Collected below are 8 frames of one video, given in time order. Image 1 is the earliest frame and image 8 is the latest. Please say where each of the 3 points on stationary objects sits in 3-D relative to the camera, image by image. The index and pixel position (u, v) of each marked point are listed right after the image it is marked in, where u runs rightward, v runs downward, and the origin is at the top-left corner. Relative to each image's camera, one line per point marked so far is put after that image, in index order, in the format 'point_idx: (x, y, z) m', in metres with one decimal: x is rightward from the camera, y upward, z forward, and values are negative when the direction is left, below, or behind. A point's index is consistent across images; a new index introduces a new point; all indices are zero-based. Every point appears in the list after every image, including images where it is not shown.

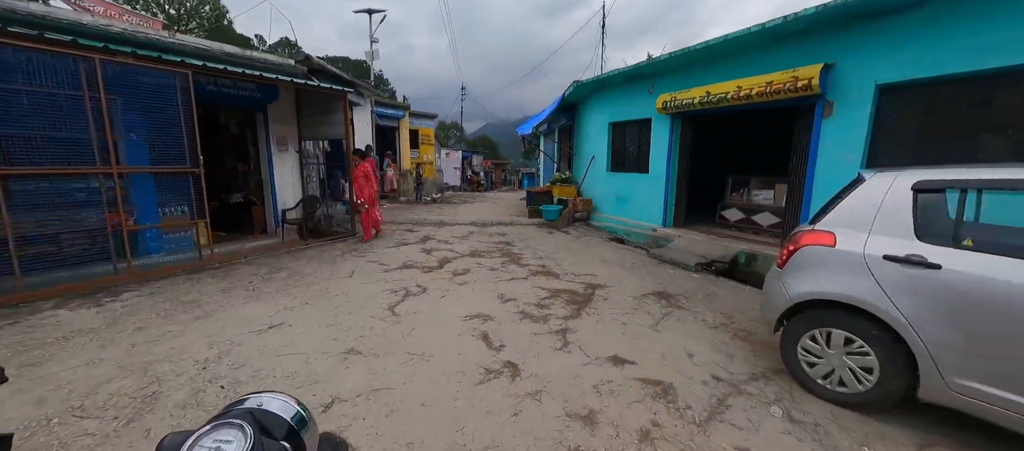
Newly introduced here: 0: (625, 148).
0: (+2.5, +1.7, +8.1) m
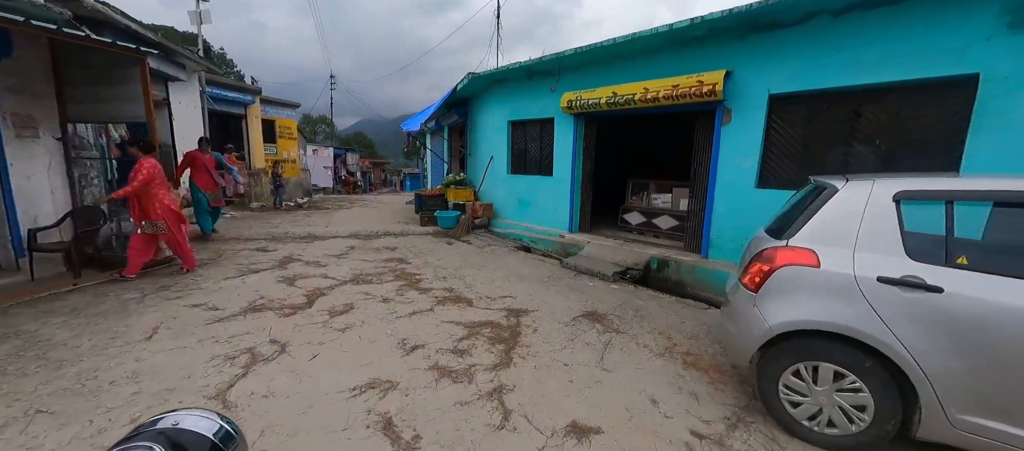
0: (+0.3, +1.6, +7.6) m
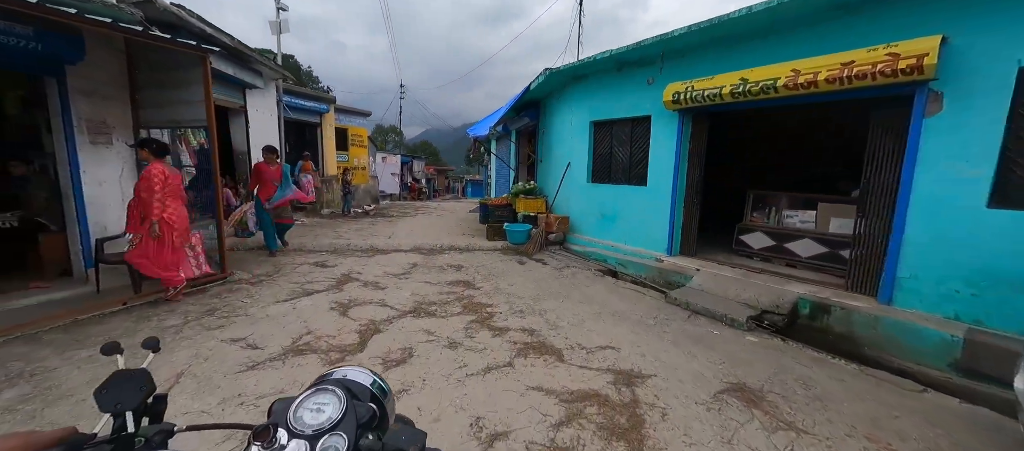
0: (+1.7, +1.2, +6.5) m
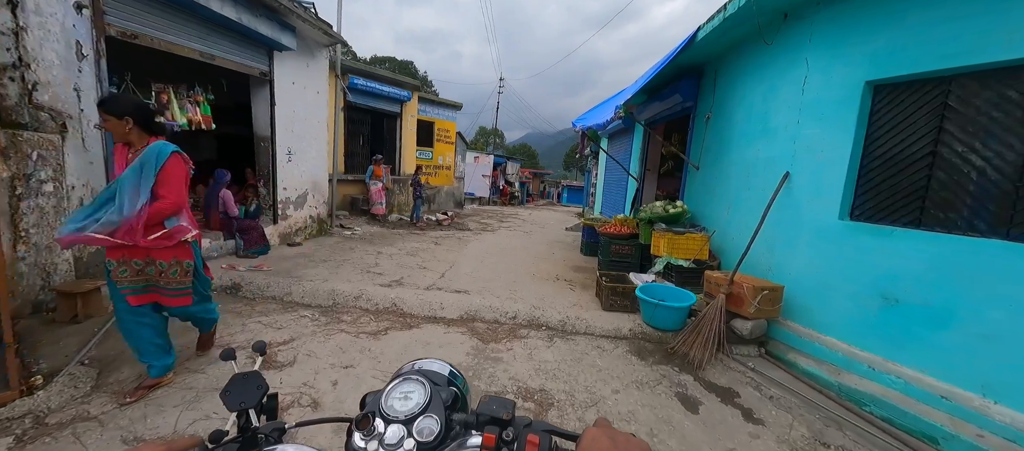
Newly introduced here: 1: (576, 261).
0: (+3.0, +0.5, +2.6) m
1: (+1.2, -0.7, +6.8) m
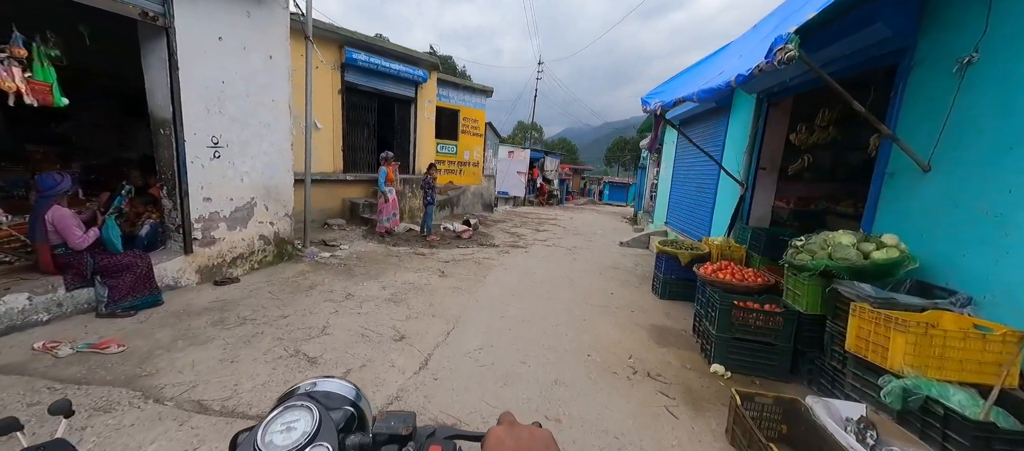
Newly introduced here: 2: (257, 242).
0: (+3.0, 0.0, 0.0) m
1: (+1.6, -1.0, +4.3) m
2: (-3.2, -0.2, +4.6) m
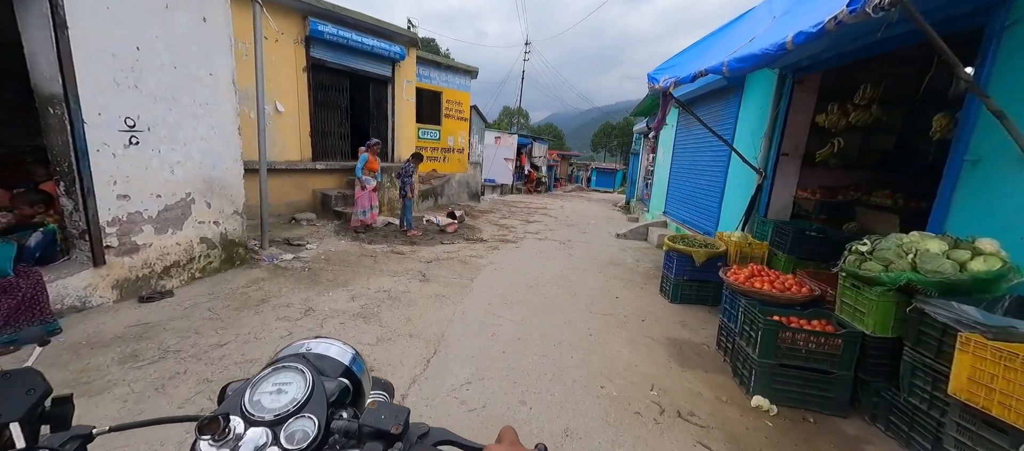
0: (+3.1, -0.1, -0.6) m
1: (+1.5, -1.0, +3.8) m
2: (-3.3, -0.2, +3.9) m
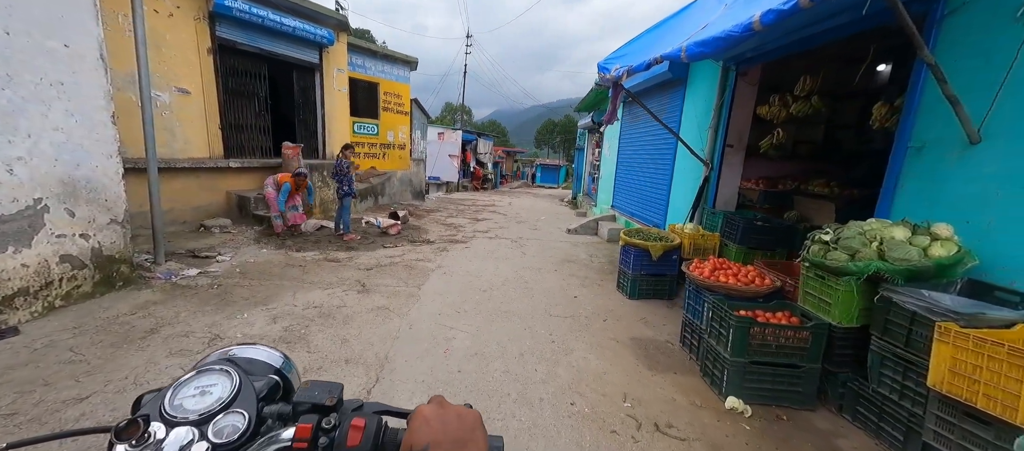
0: (+3.2, 0.0, -0.5) m
1: (+1.1, -0.9, +3.6) m
2: (-3.7, -0.3, +3.0) m
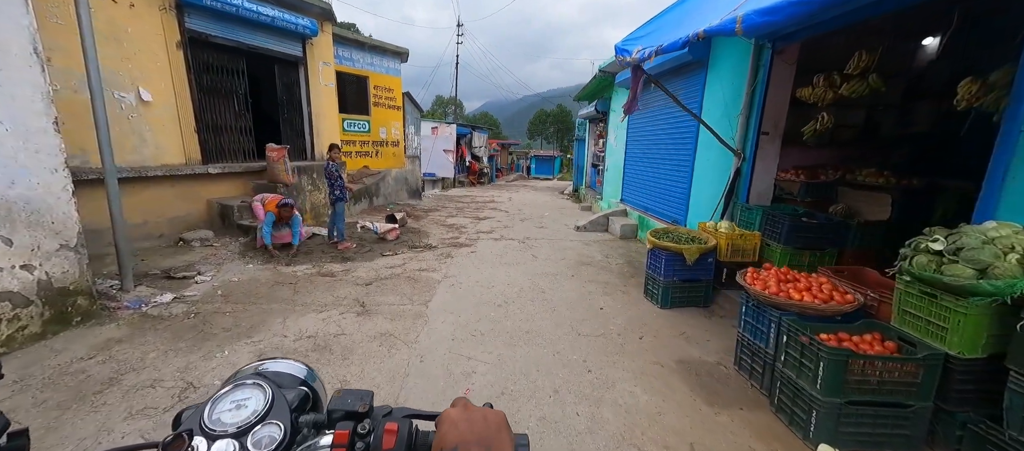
0: (+3.5, 0.0, -0.9) m
1: (+1.3, -1.0, +3.2) m
2: (-3.5, -0.5, +2.5) m
